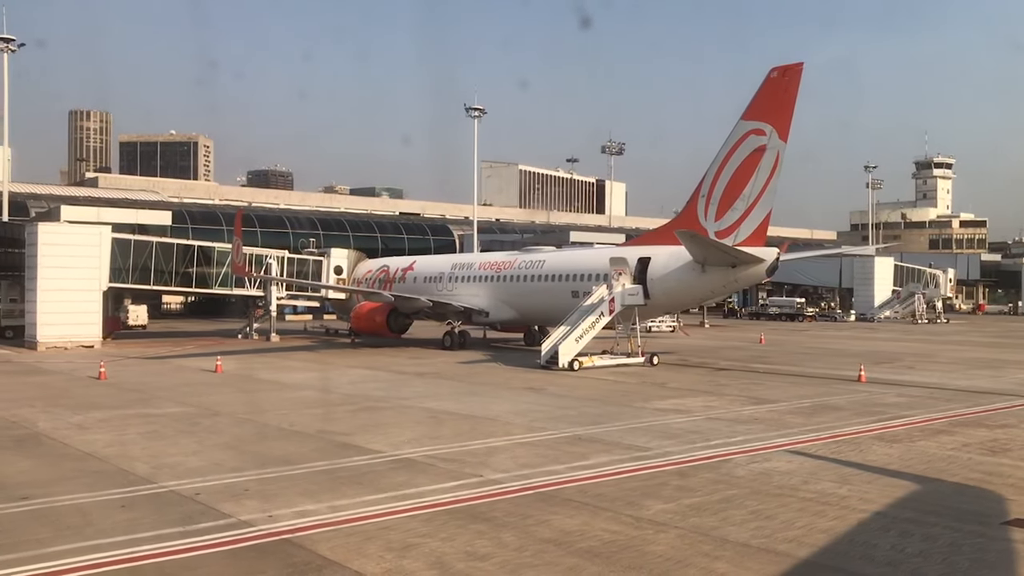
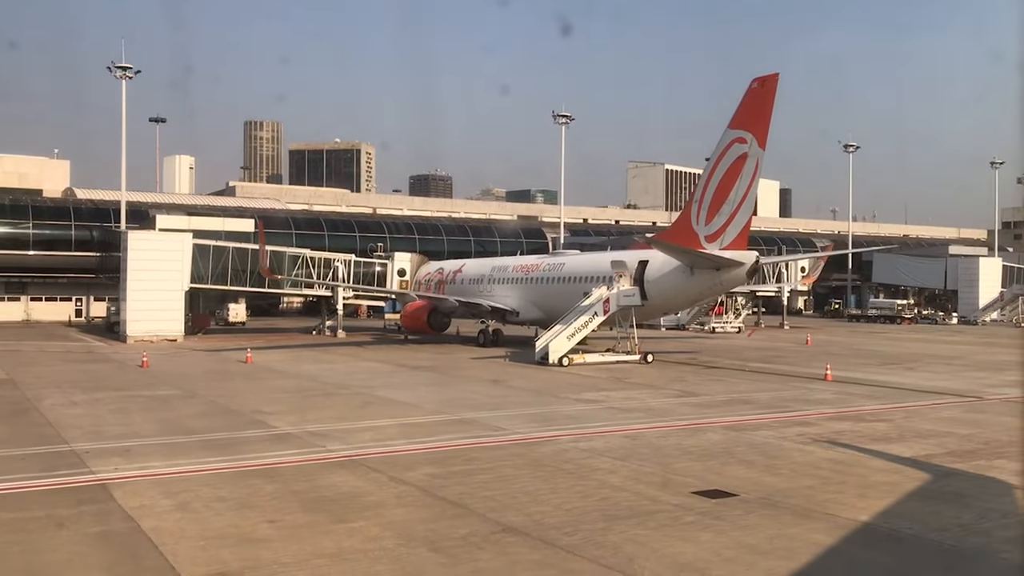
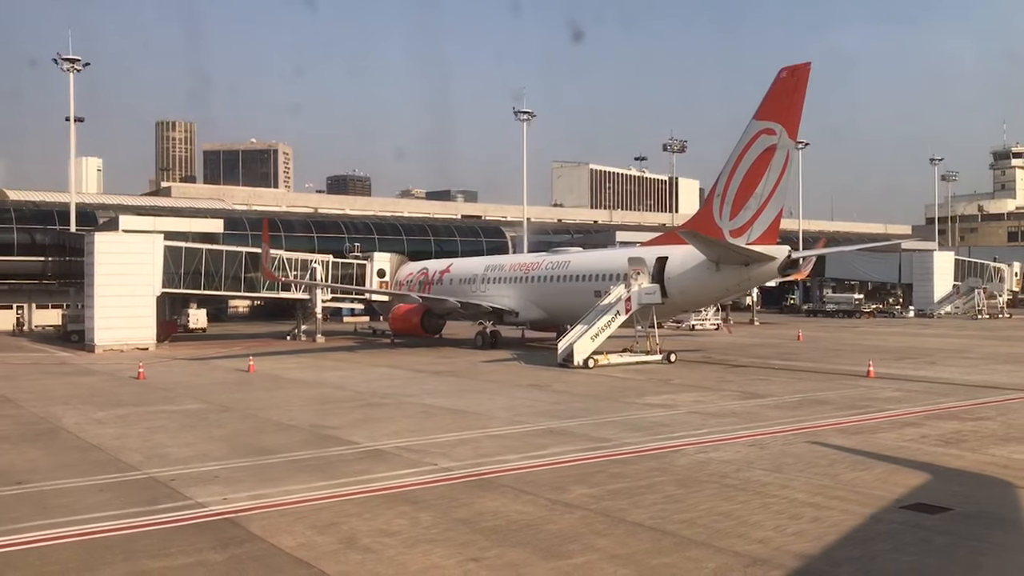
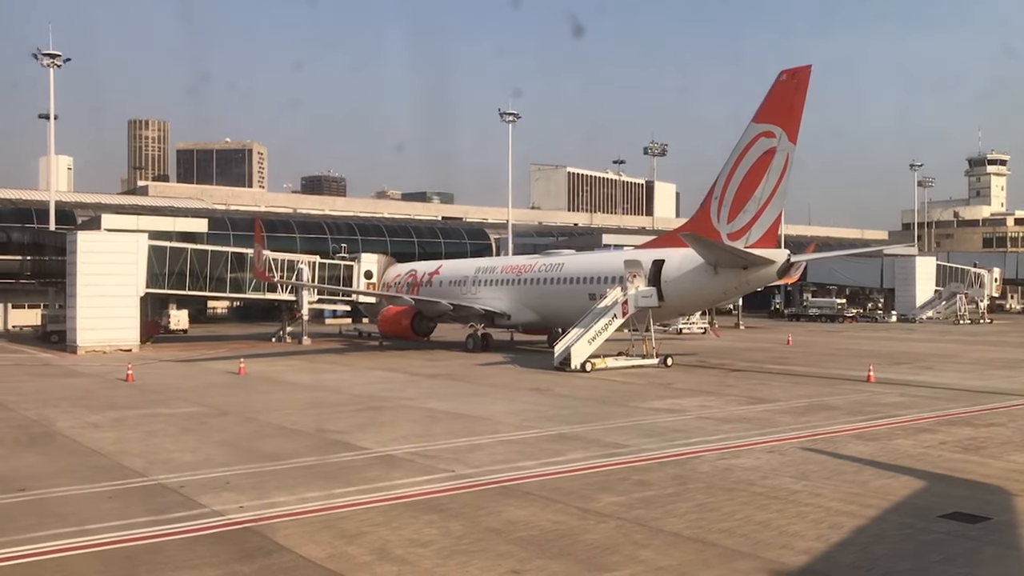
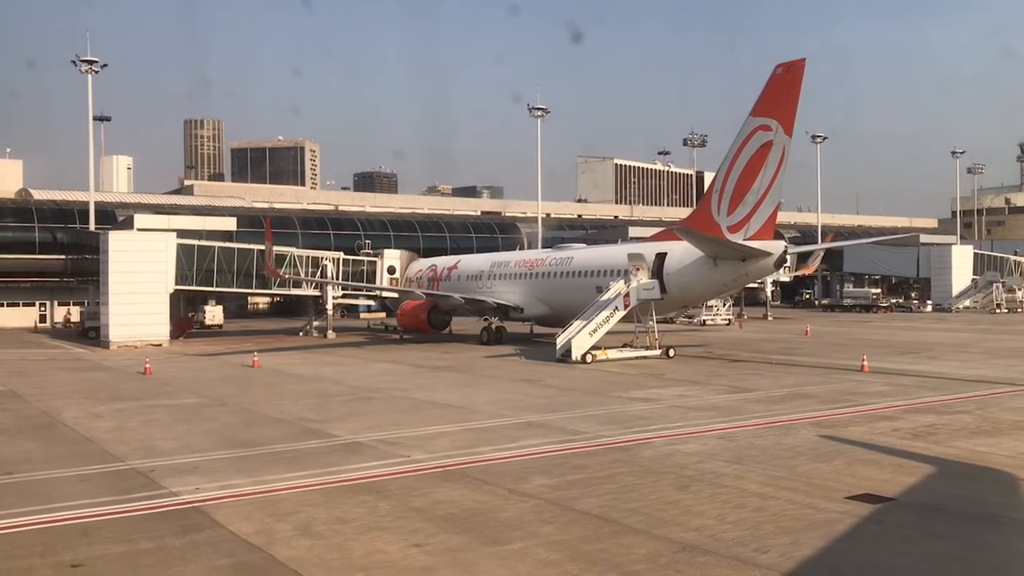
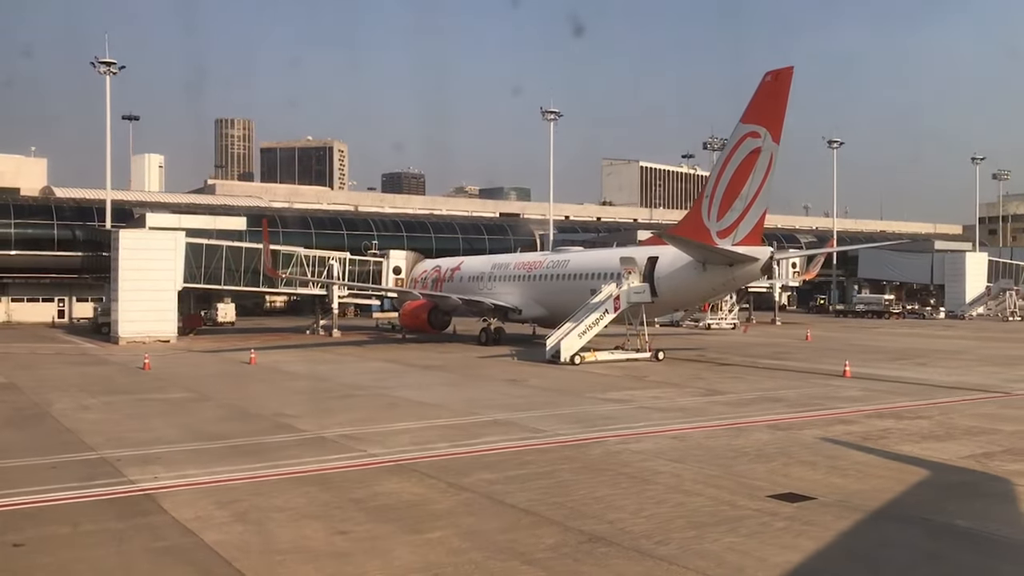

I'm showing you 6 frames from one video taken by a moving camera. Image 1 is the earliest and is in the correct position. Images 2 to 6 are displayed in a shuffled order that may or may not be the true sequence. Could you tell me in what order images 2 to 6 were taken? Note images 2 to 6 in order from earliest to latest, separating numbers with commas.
4, 3, 5, 6, 2
